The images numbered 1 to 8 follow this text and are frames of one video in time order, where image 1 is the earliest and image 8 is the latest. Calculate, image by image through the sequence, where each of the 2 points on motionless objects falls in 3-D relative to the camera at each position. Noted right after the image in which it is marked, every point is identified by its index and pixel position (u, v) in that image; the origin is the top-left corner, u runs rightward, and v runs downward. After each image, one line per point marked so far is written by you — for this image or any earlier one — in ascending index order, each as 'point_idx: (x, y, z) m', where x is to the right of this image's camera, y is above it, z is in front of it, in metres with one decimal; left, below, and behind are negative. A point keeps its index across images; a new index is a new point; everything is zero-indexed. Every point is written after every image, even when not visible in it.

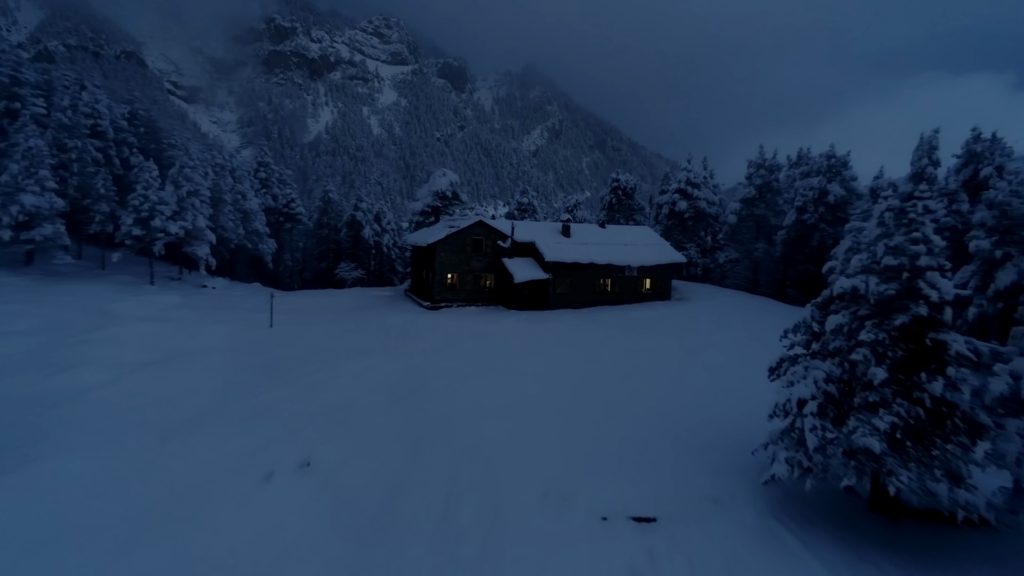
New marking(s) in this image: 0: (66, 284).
0: (-12.2, +0.2, +18.4) m
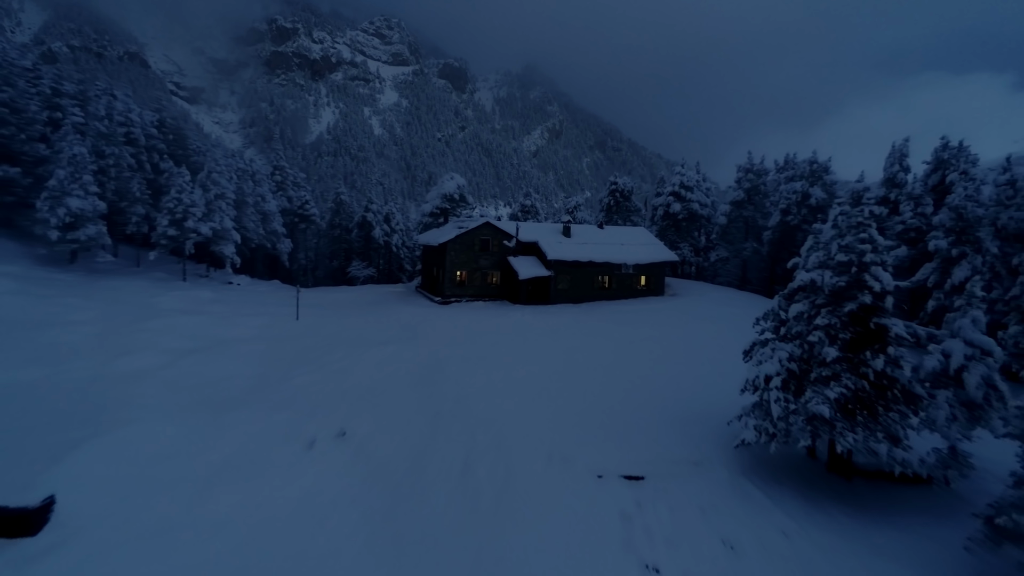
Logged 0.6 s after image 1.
0: (-12.0, +0.3, +20.0) m
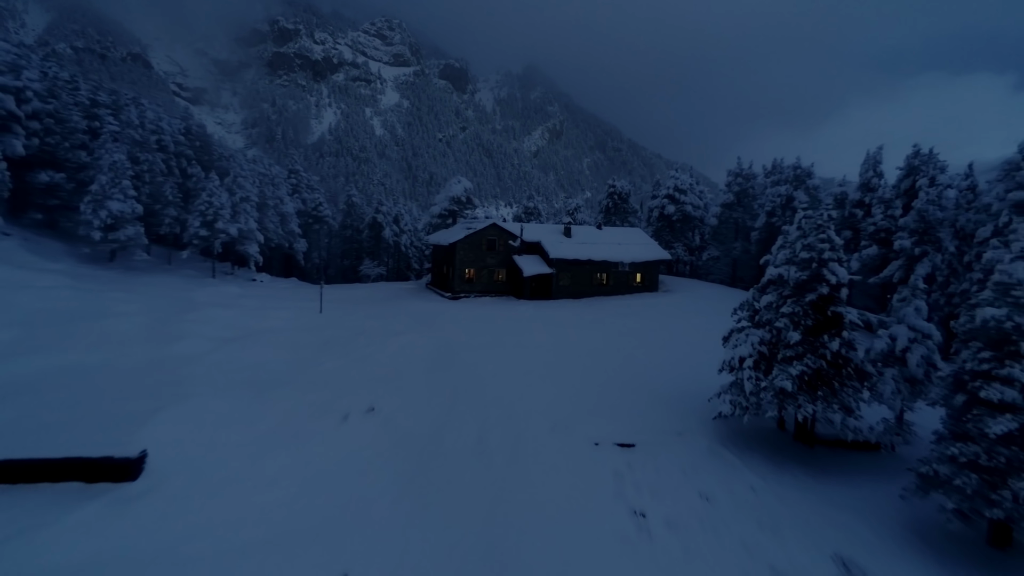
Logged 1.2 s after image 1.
0: (-11.9, +0.4, +21.7) m
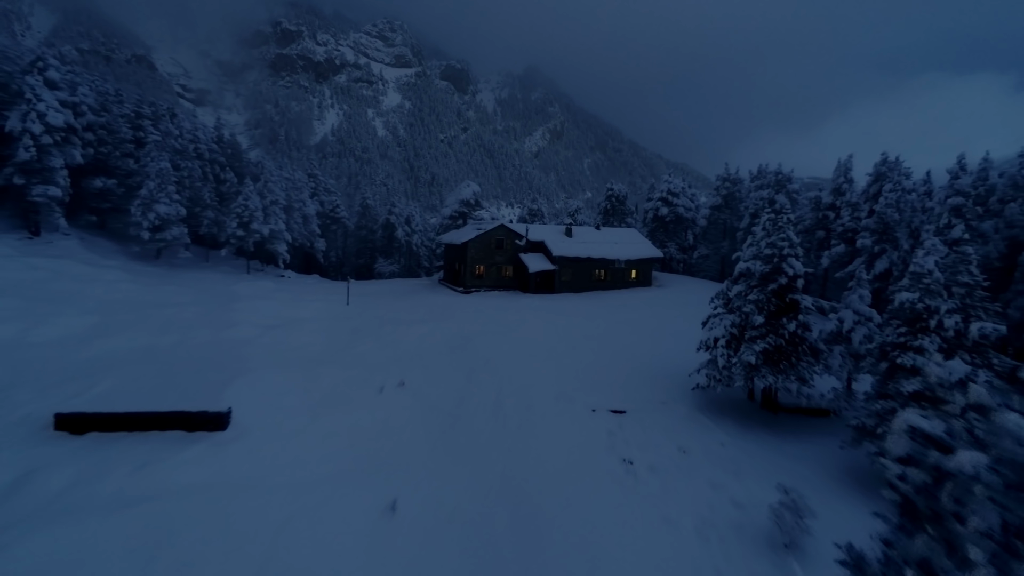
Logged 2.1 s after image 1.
0: (-11.6, +0.6, +24.0) m
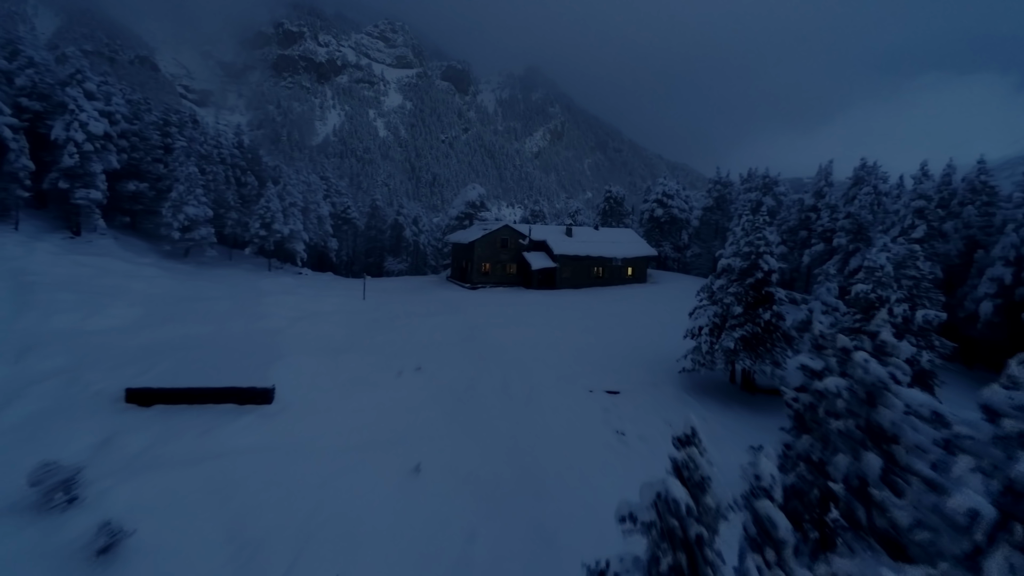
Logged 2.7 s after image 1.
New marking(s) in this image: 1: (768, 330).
0: (-11.5, +0.7, +25.8) m
1: (+6.1, -1.0, +15.9) m
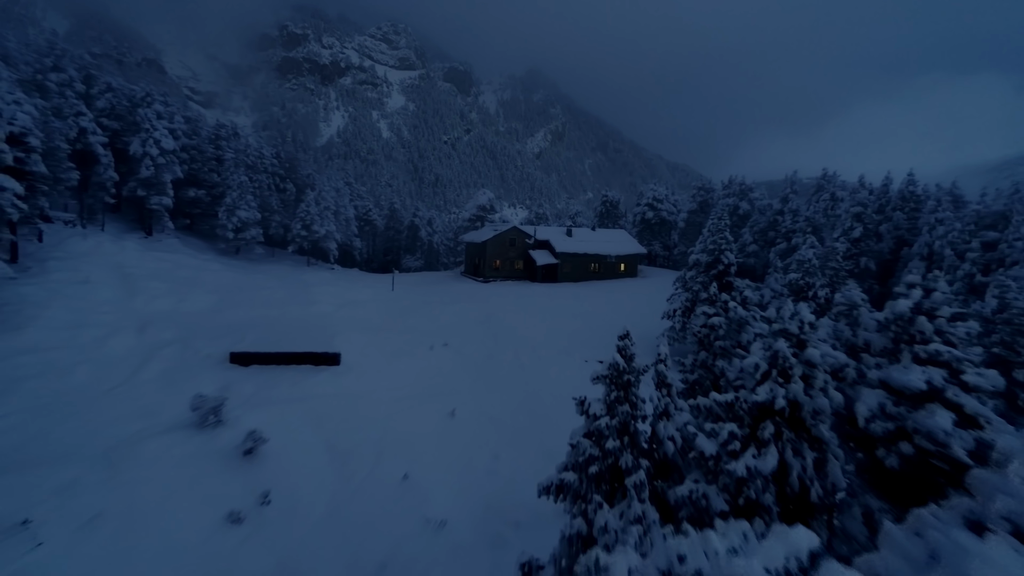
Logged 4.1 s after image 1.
0: (-11.1, +1.1, +29.7) m
1: (+6.5, -0.7, +19.8) m
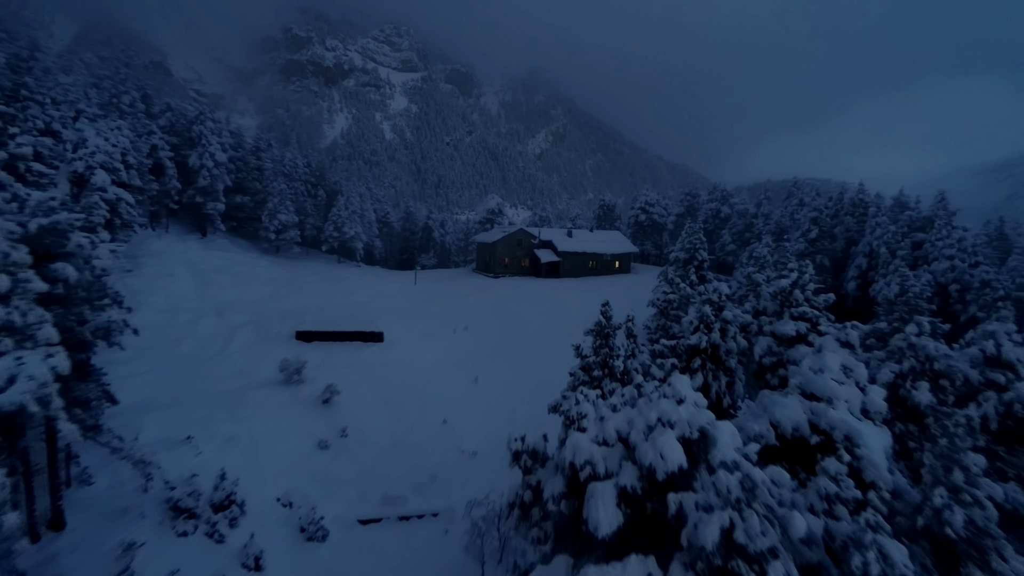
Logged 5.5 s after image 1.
0: (-10.8, +1.3, +33.8) m
1: (+6.8, -0.4, +23.8) m
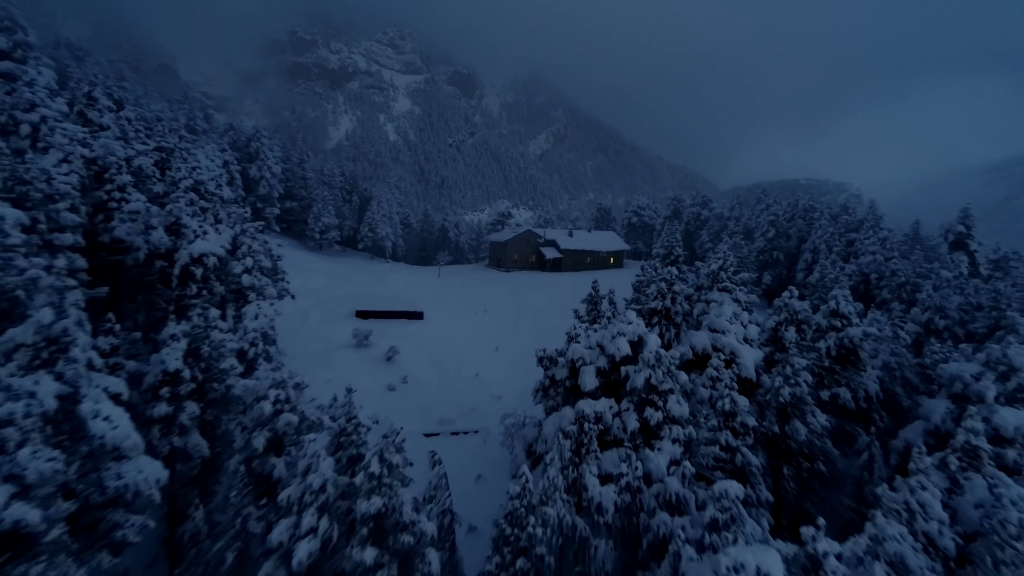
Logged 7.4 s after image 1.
0: (-10.2, +1.8, +39.4) m
1: (+7.4, 0.0, +29.5) m
